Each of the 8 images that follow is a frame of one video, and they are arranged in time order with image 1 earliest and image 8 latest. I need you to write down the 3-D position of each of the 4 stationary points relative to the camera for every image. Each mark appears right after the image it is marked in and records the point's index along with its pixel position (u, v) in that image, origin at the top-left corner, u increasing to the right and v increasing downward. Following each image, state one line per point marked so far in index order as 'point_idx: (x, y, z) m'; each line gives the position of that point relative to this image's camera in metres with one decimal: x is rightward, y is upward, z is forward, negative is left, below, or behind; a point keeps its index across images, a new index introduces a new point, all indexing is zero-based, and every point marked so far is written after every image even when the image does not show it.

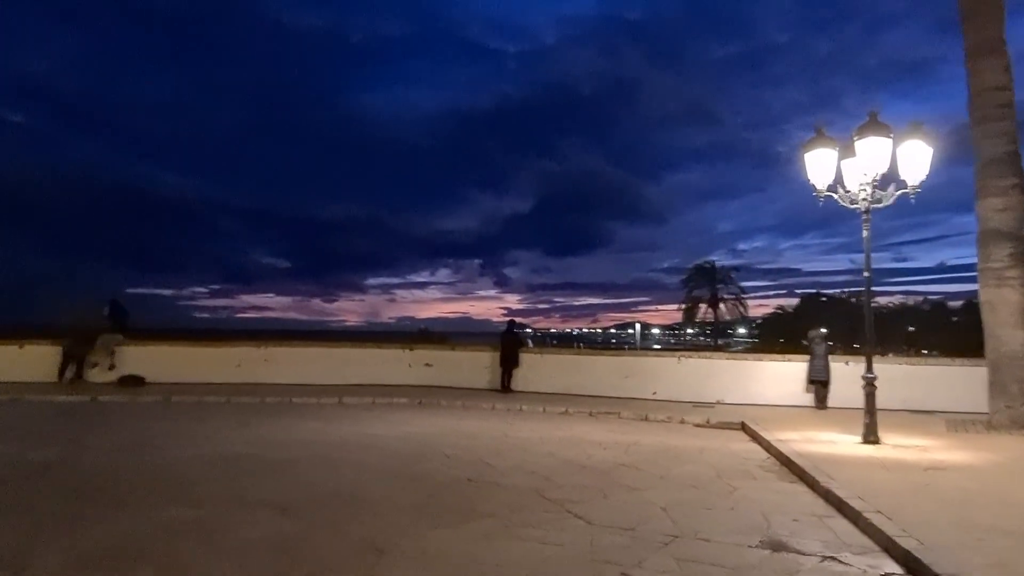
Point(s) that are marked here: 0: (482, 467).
0: (-0.4, -2.6, +10.5) m
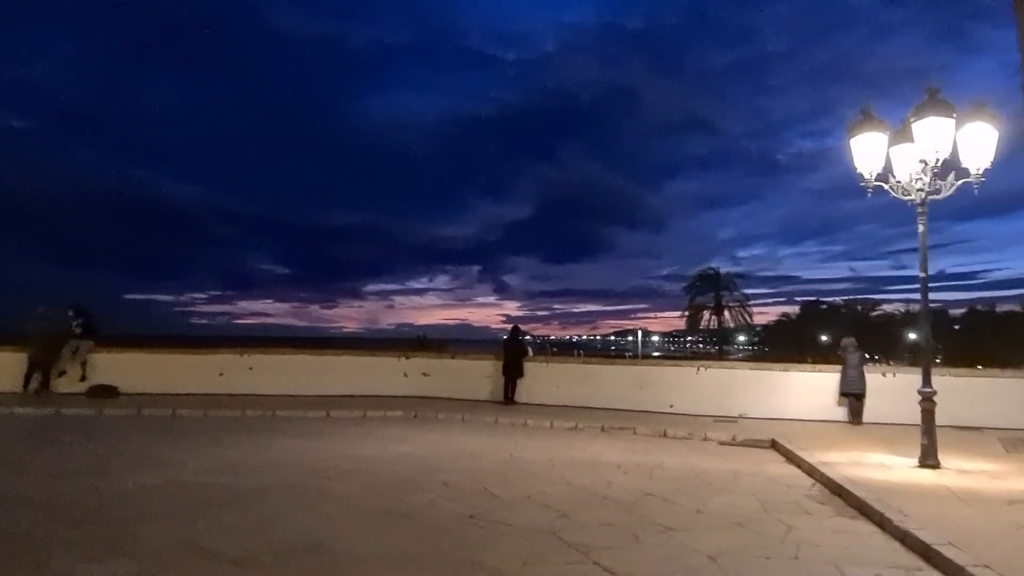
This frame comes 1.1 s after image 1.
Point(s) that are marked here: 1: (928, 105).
0: (-0.3, -2.6, +8.9) m
1: (+6.1, +2.7, +10.8) m
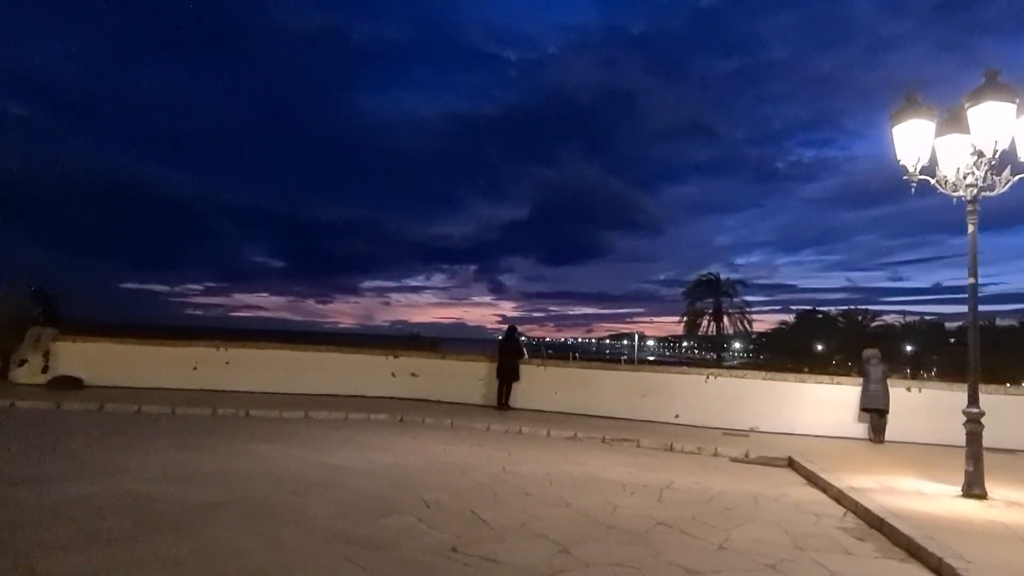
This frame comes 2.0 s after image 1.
0: (-0.4, -2.5, +7.7) m
1: (+6.1, +2.6, +9.6) m
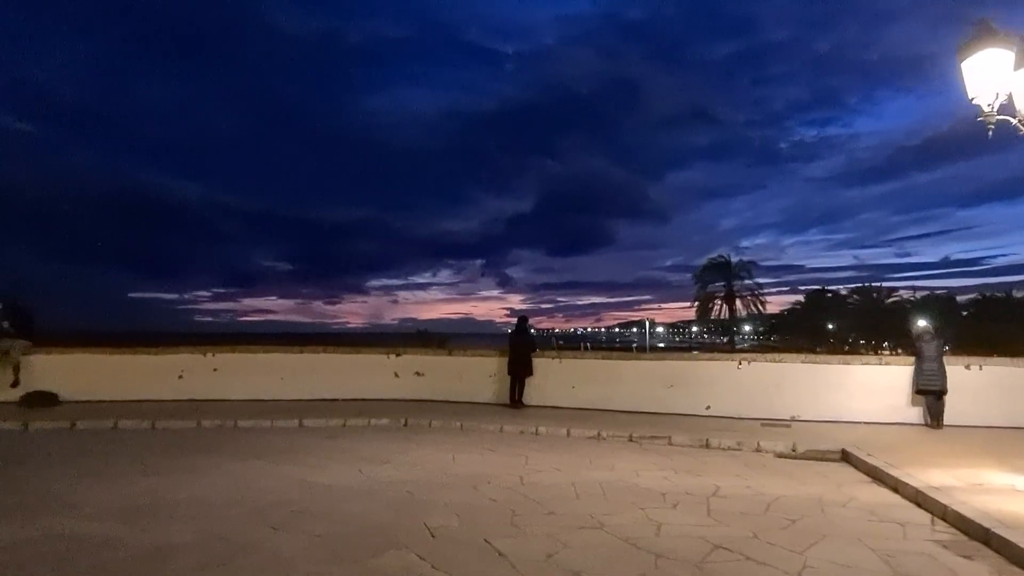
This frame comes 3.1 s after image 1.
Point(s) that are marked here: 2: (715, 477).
0: (-0.2, -2.3, +6.2) m
1: (+6.1, +3.0, +8.0) m
2: (+2.7, -2.5, +9.9) m
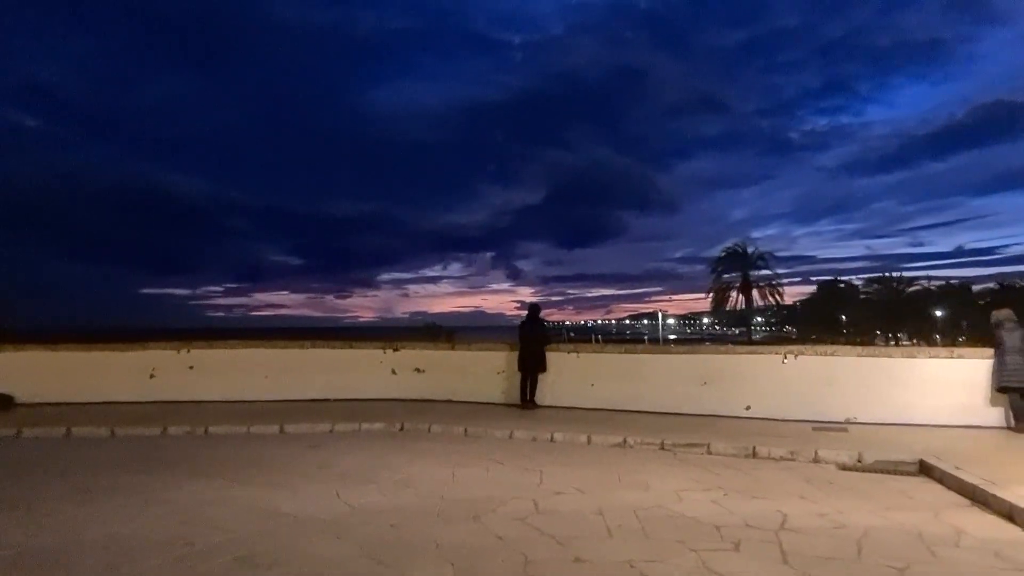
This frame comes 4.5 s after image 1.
0: (-0.1, -2.1, +4.3) m
1: (+6.2, +3.3, +5.9) m
2: (+2.8, -2.3, +8.0) m
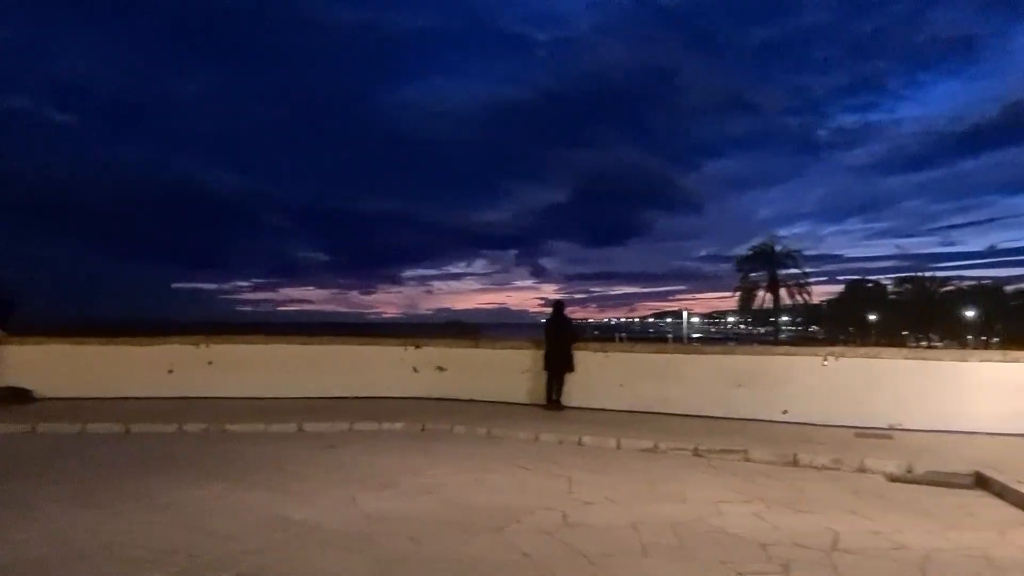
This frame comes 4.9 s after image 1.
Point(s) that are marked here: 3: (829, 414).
0: (0.0, -2.1, +3.8) m
1: (+6.4, +3.3, +5.2) m
2: (+3.1, -2.3, +7.4) m
3: (+5.3, -2.1, +12.3) m
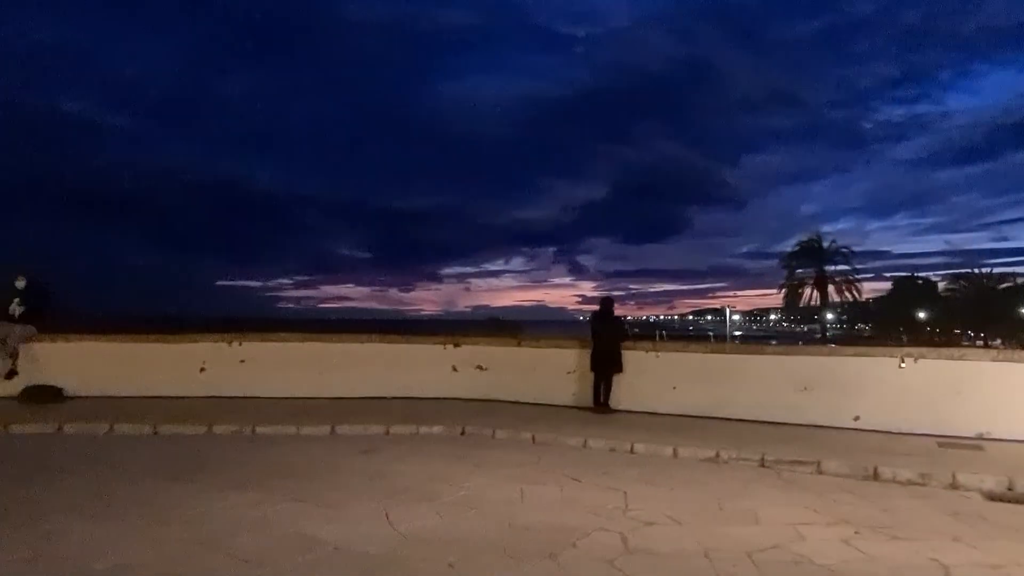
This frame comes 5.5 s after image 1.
0: (+0.3, -2.0, +3.0) m
1: (+6.8, +3.3, +4.1) m
2: (+3.6, -2.2, +6.4) m
3: (+6.0, -2.0, +11.2) m
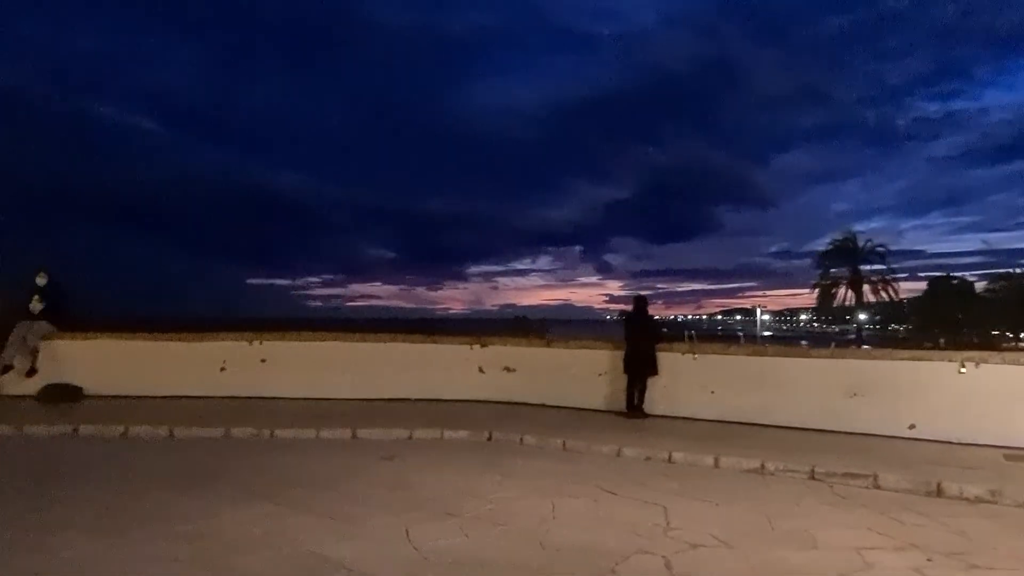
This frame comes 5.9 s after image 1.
0: (+0.4, -2.0, +2.4) m
1: (+6.9, +3.3, +3.2) m
2: (+3.8, -2.2, +5.7) m
3: (+6.4, -2.0, +10.4) m
